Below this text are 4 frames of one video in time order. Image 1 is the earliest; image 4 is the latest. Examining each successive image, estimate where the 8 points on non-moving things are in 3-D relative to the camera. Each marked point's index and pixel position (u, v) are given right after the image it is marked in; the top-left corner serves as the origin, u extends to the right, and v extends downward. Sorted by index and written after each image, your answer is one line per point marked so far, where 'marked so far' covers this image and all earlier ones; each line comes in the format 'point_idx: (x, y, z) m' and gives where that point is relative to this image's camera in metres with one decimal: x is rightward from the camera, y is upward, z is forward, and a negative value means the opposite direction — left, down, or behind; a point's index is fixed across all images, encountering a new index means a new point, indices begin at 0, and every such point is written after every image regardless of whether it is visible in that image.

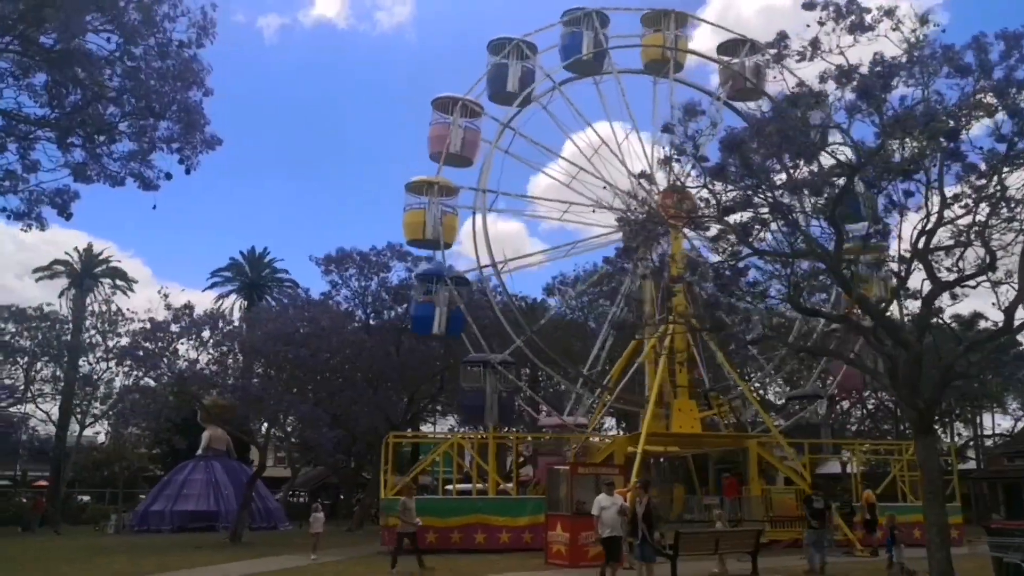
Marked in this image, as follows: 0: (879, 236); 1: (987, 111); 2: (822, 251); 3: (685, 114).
0: (+5.6, +0.8, +13.4) m
1: (+7.2, +2.7, +13.0) m
2: (+4.8, +0.6, +13.4) m
3: (+2.9, +3.0, +14.2) m
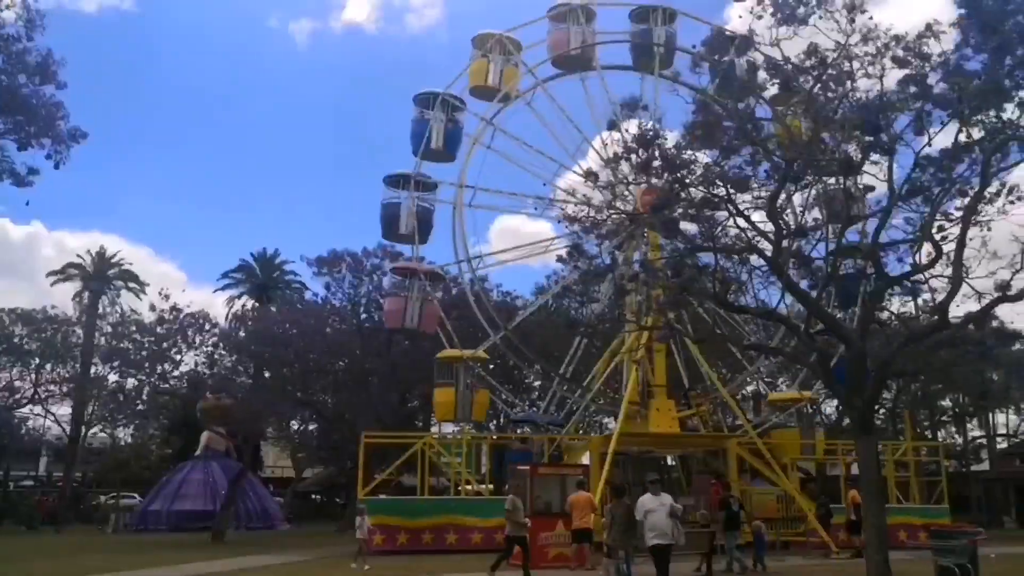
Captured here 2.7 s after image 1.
0: (+4.6, +0.9, +13.1) m
1: (+6.1, +2.8, +12.7) m
2: (+3.8, +0.6, +13.2) m
3: (+1.9, +3.0, +14.0) m
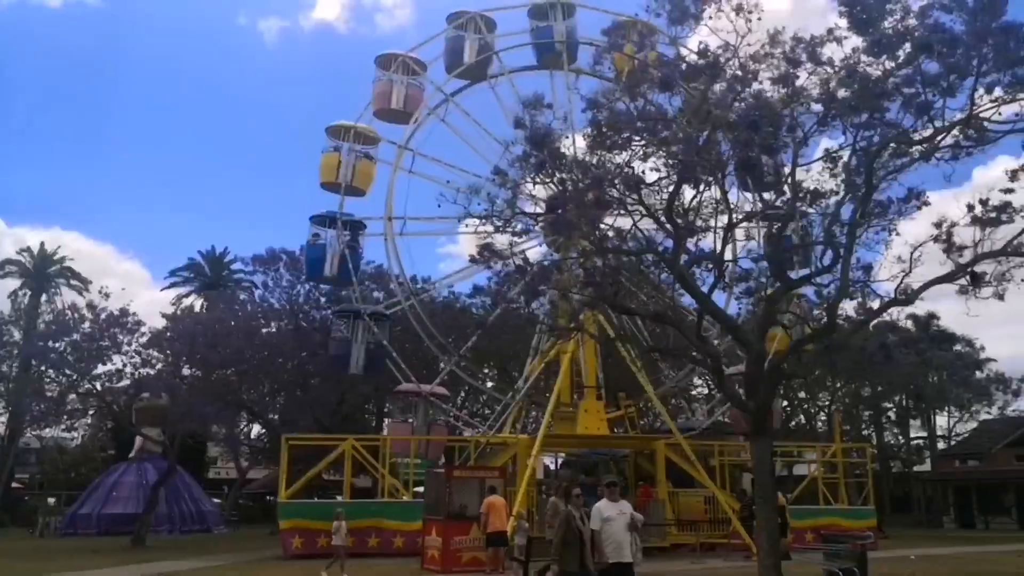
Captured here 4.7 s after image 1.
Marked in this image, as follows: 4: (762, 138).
0: (+3.1, +0.9, +13.0) m
1: (+4.6, +2.8, +12.6) m
2: (+2.2, +0.6, +13.1) m
3: (+0.3, +3.0, +13.9) m
4: (+3.6, +2.2, +12.3) m
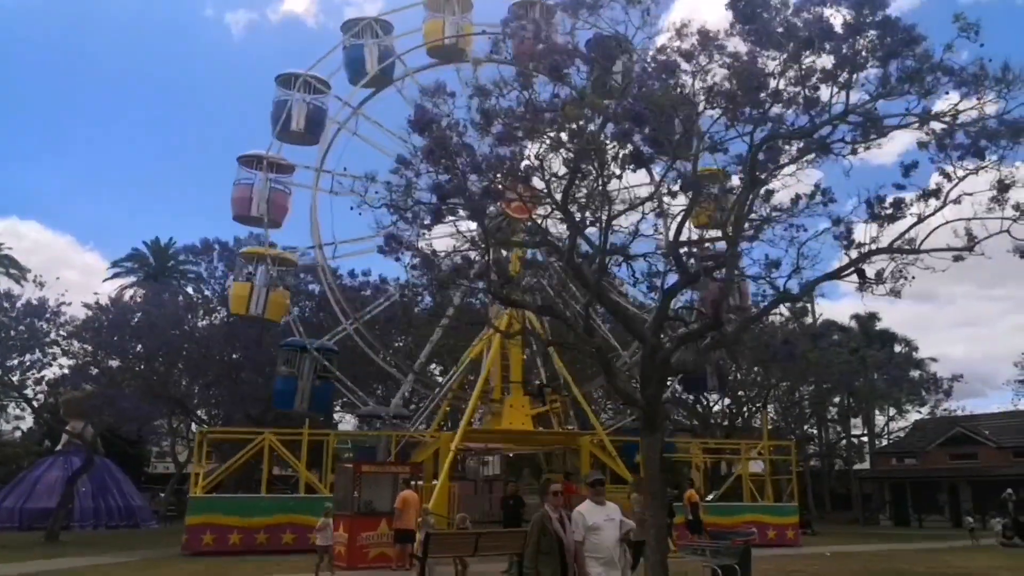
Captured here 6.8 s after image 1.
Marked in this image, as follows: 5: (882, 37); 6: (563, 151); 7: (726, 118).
0: (+1.5, +1.0, +12.8) m
1: (+3.0, +2.9, +12.5) m
2: (+0.6, +0.7, +12.8) m
3: (-1.3, +3.1, +13.6) m
4: (+2.1, +2.3, +12.1) m
5: (+5.2, +3.5, +11.6) m
6: (+0.8, +2.0, +12.4) m
7: (+3.2, +2.5, +12.3) m
